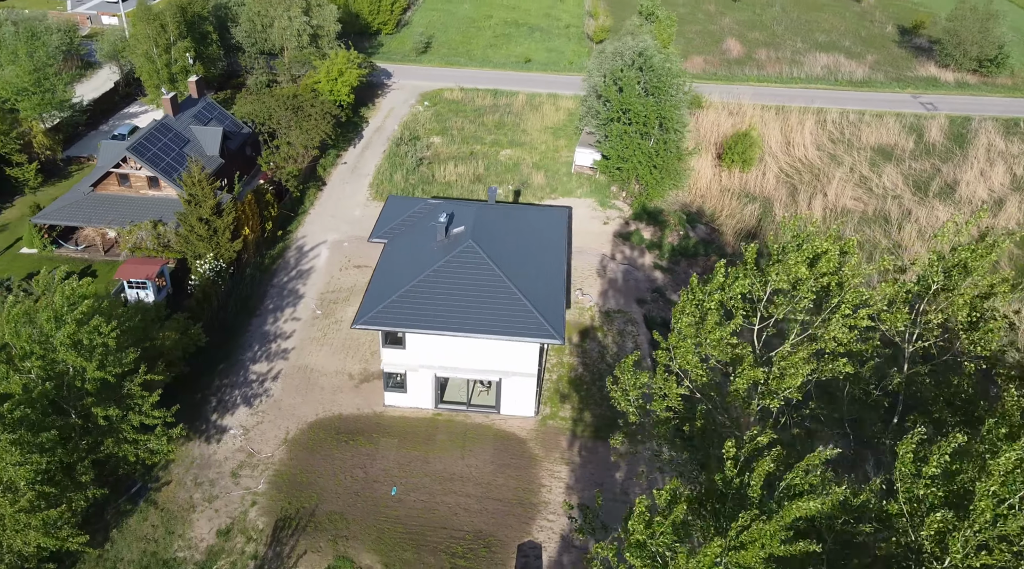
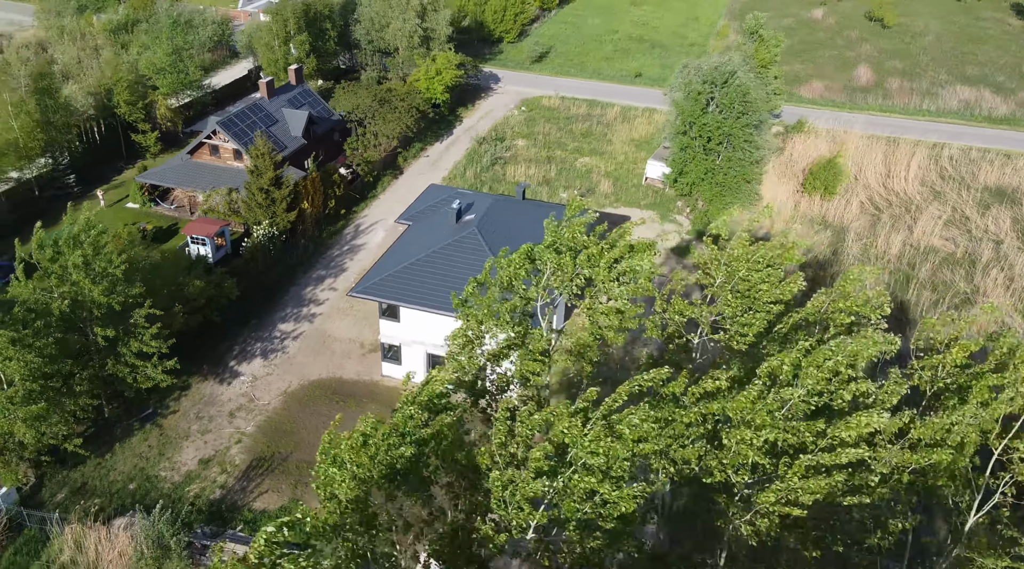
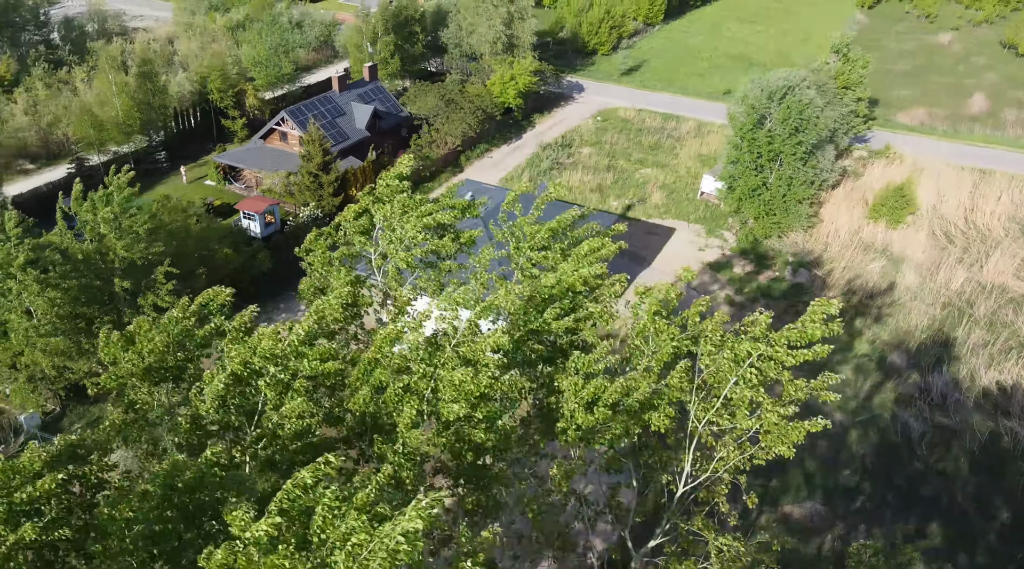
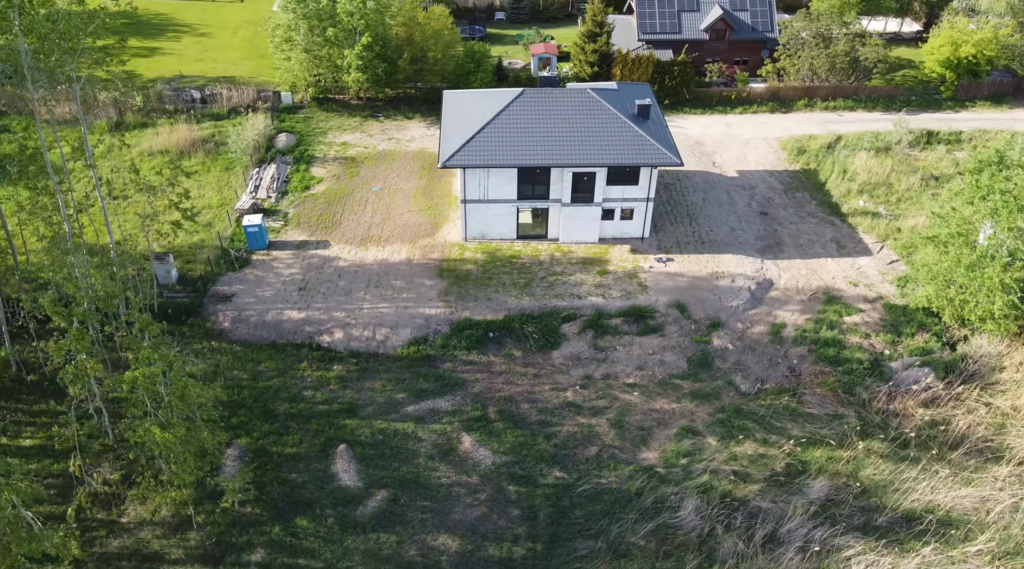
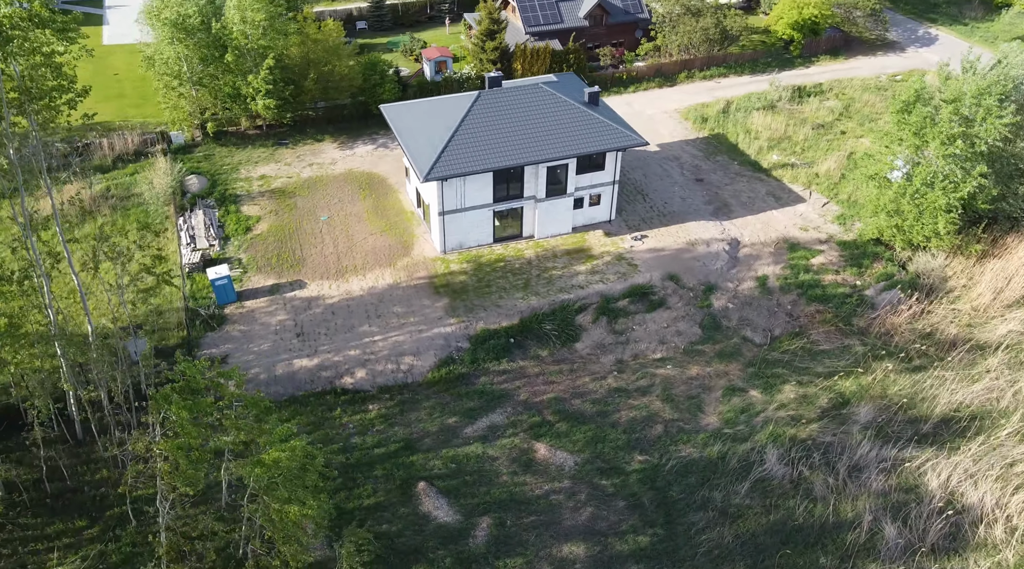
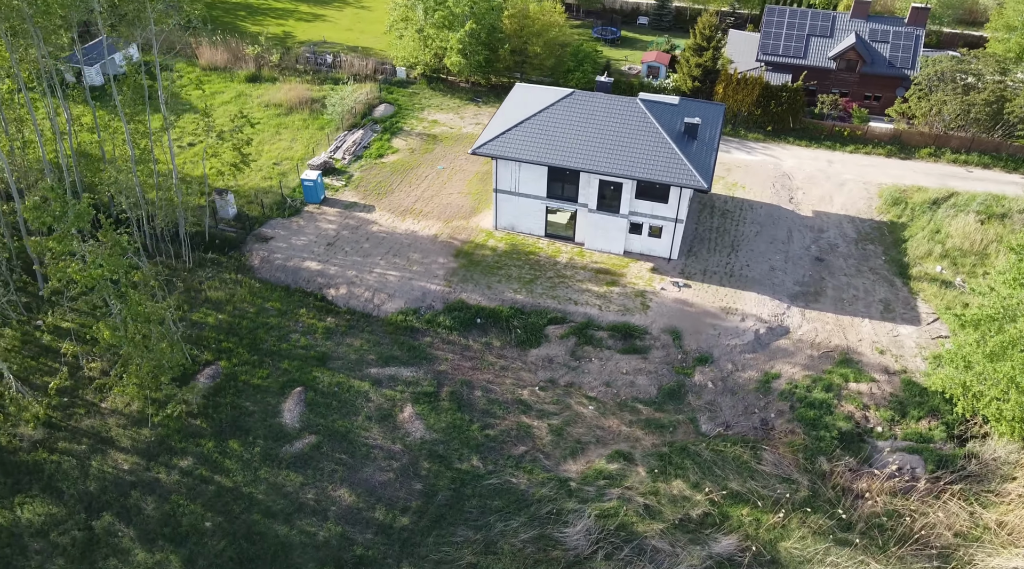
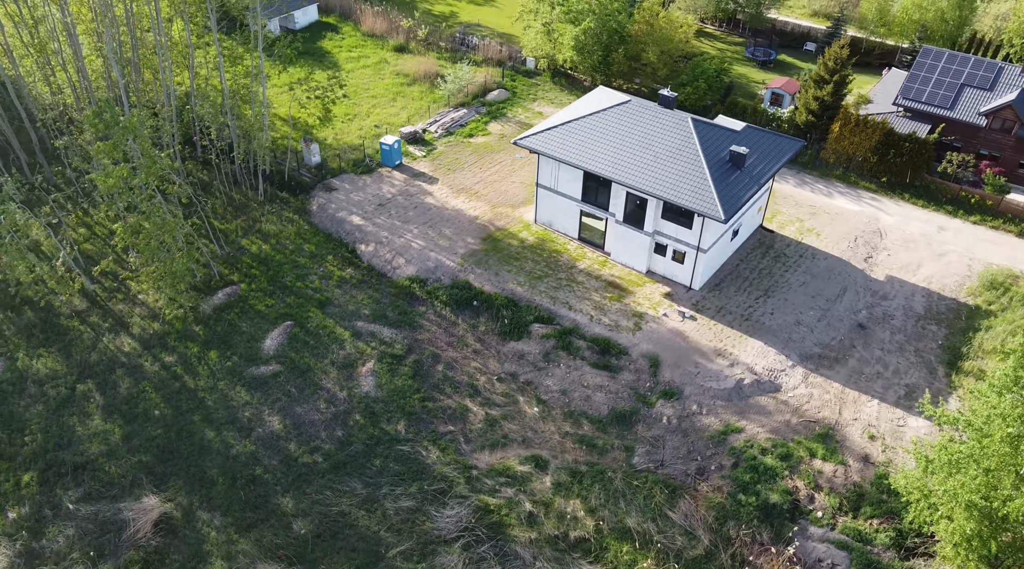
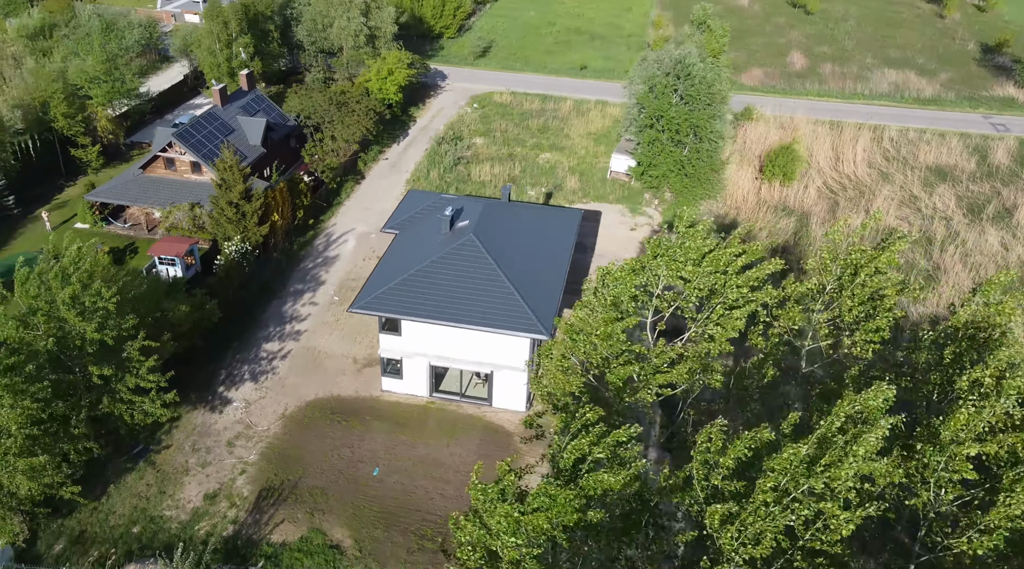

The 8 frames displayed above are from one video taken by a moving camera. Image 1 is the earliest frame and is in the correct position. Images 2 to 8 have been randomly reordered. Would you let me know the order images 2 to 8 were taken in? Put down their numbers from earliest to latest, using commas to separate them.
8, 2, 3, 5, 4, 6, 7
